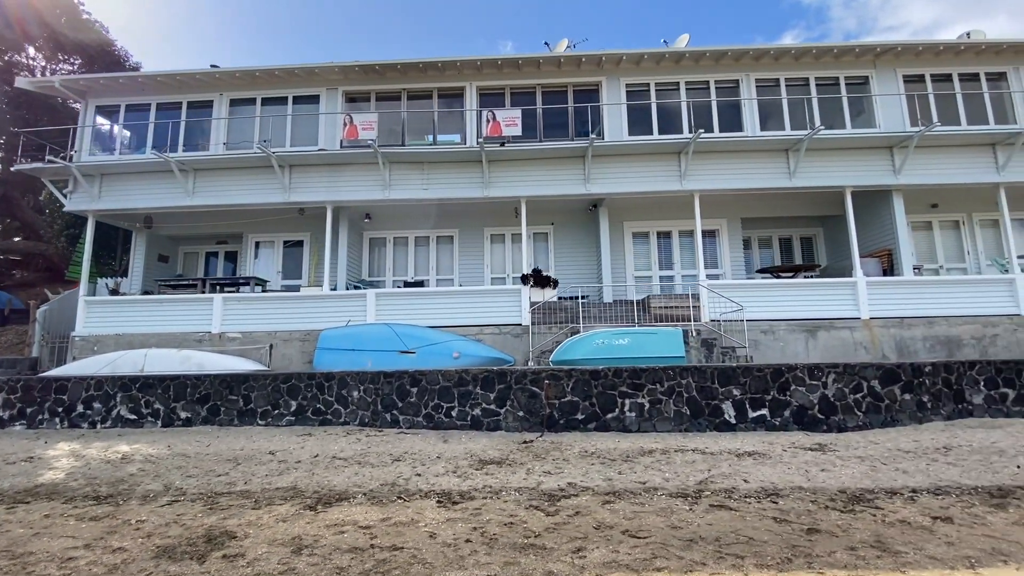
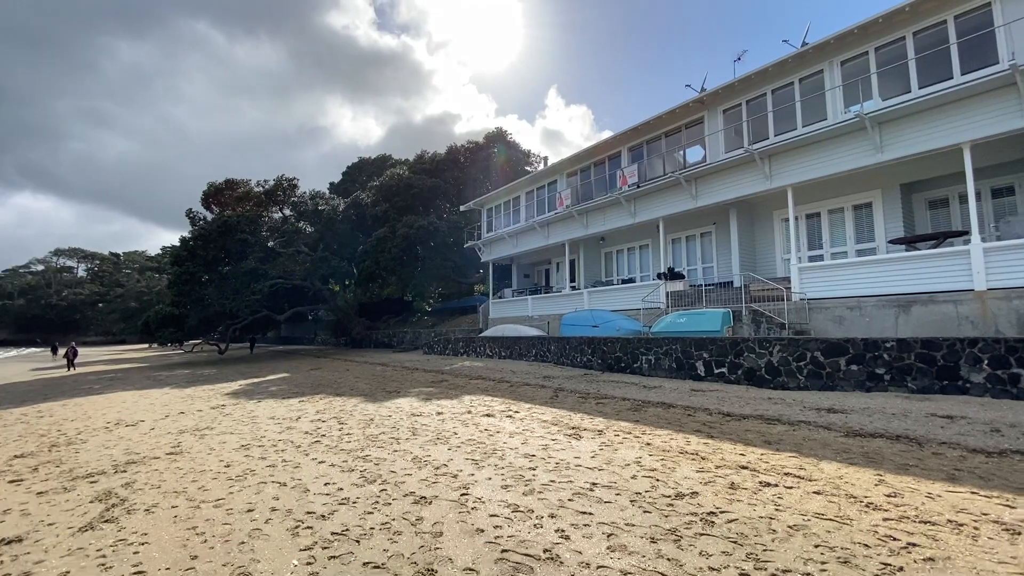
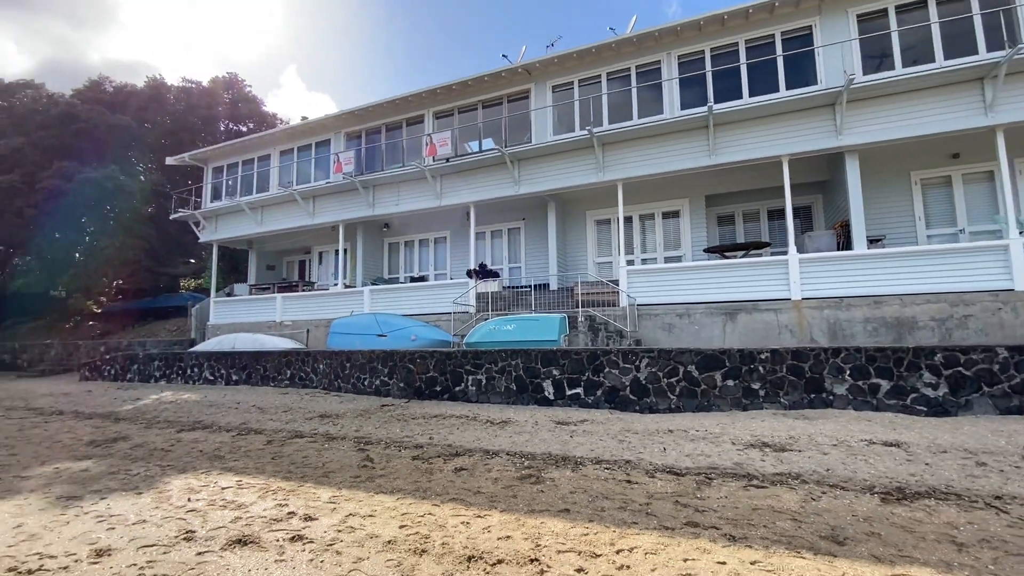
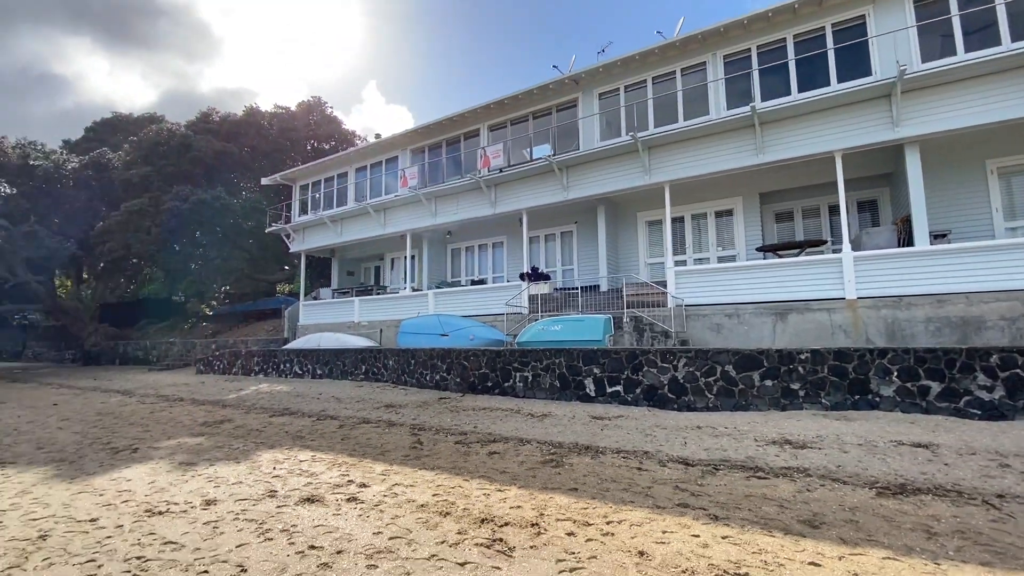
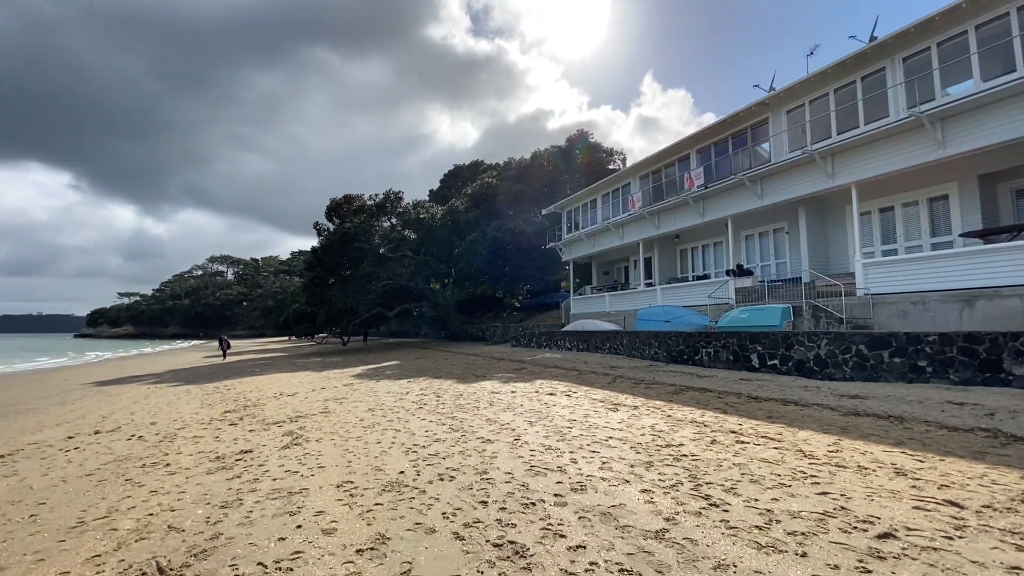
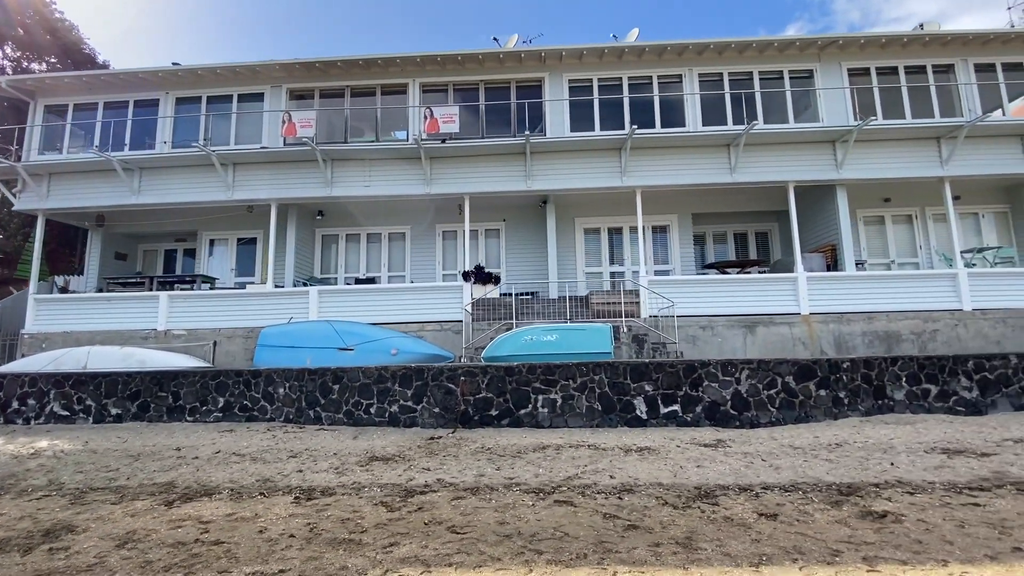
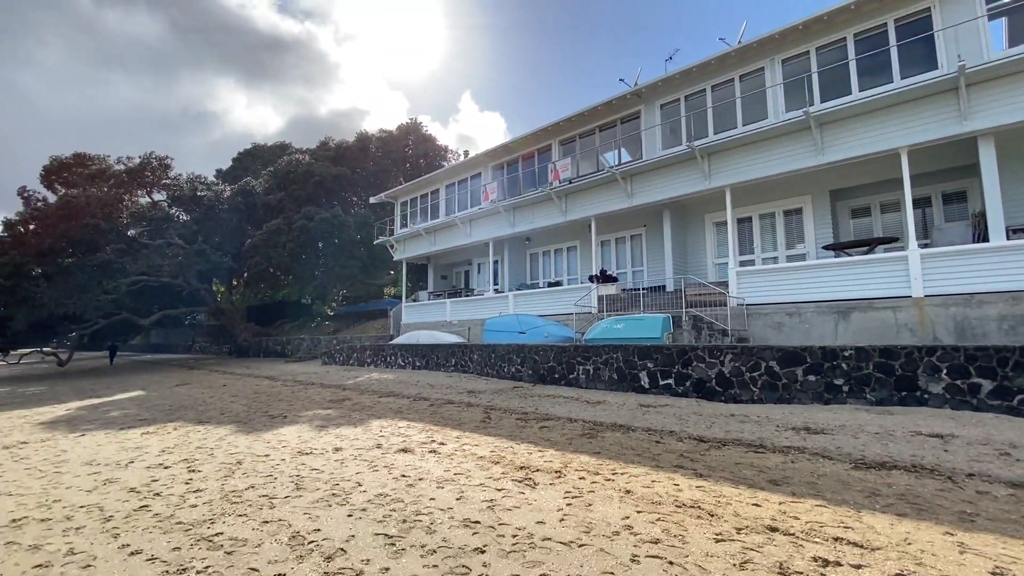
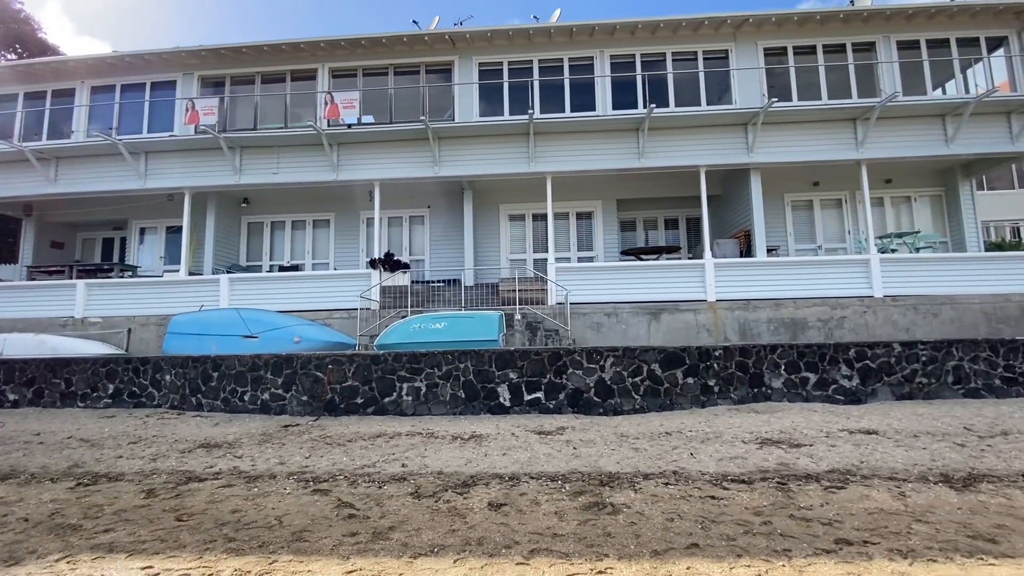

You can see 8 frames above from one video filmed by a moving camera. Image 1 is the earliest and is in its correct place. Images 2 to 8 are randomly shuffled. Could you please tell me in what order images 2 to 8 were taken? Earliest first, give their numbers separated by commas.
6, 8, 3, 4, 7, 2, 5
